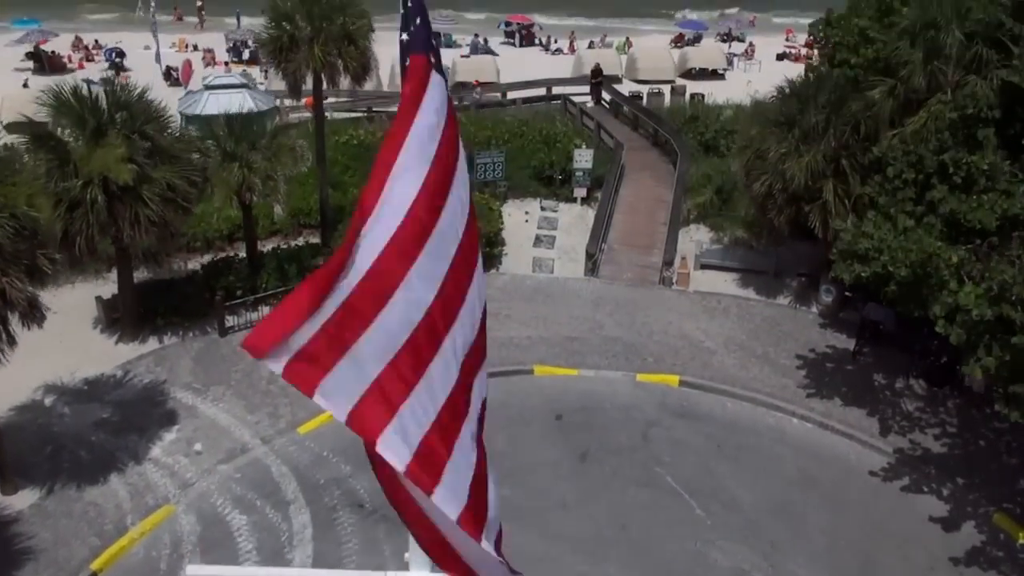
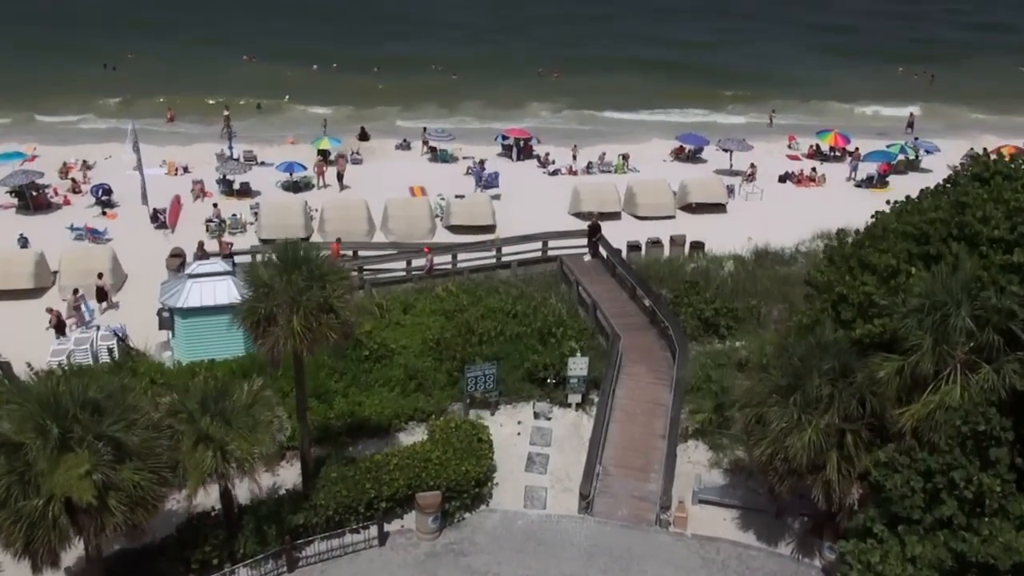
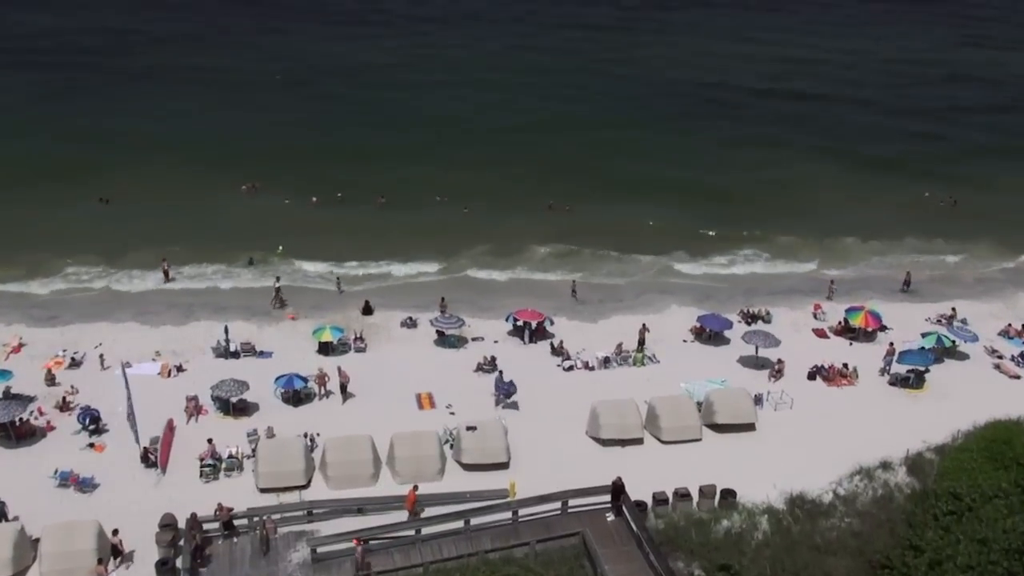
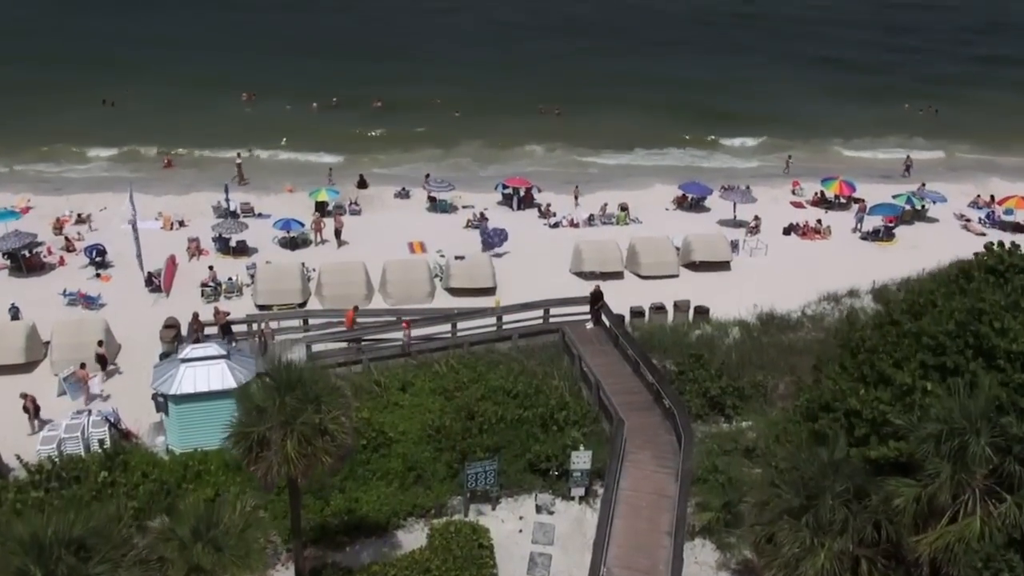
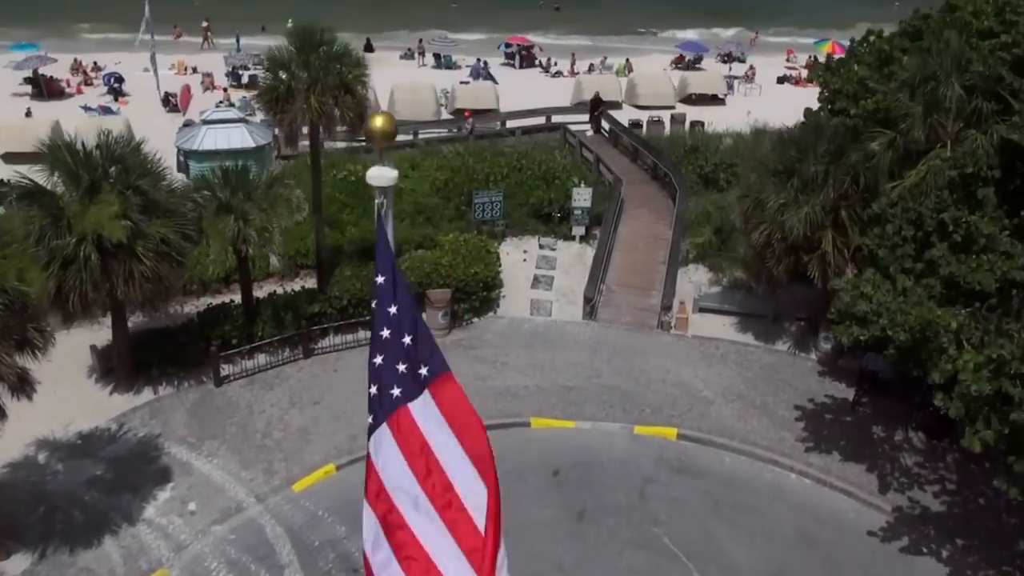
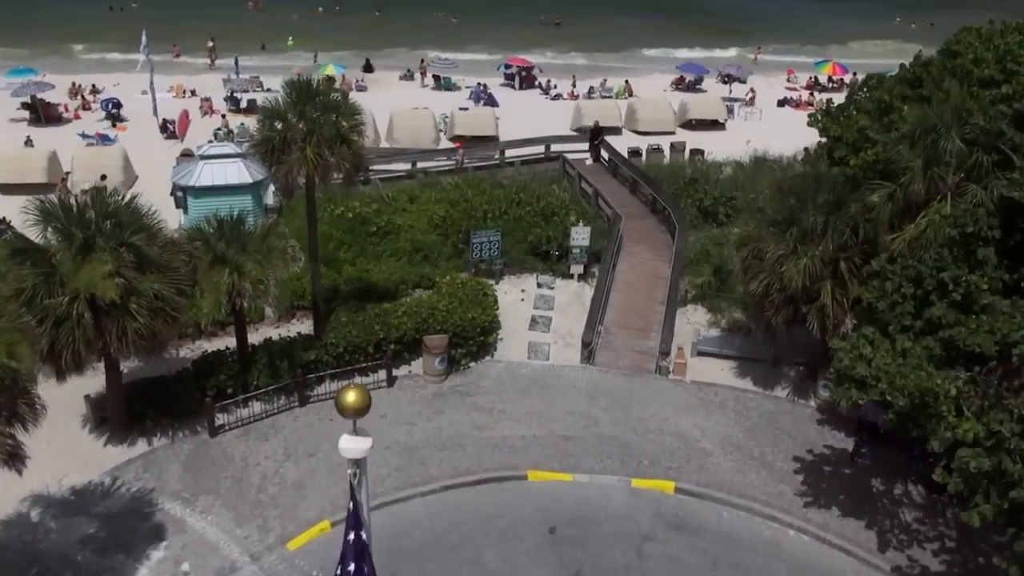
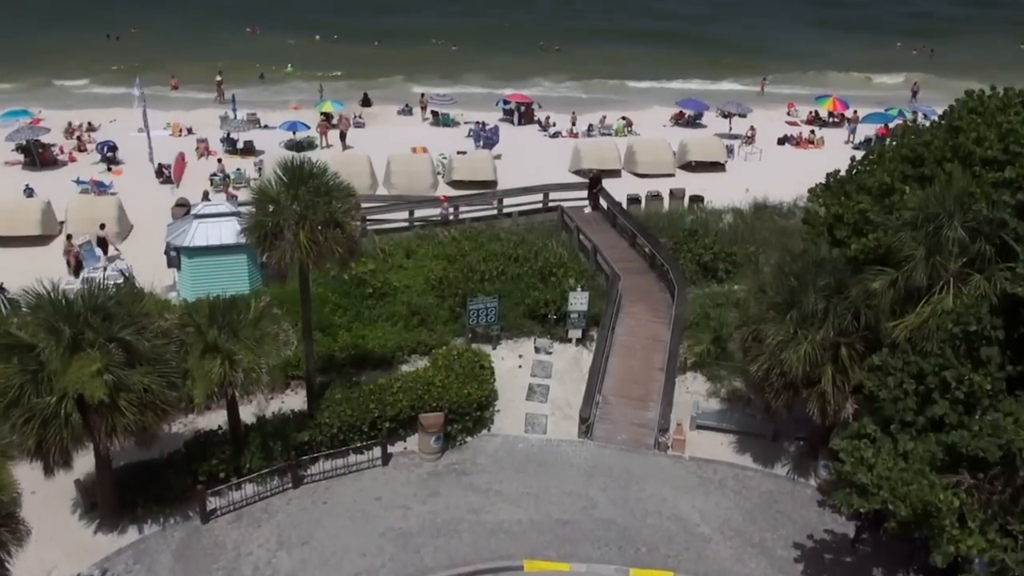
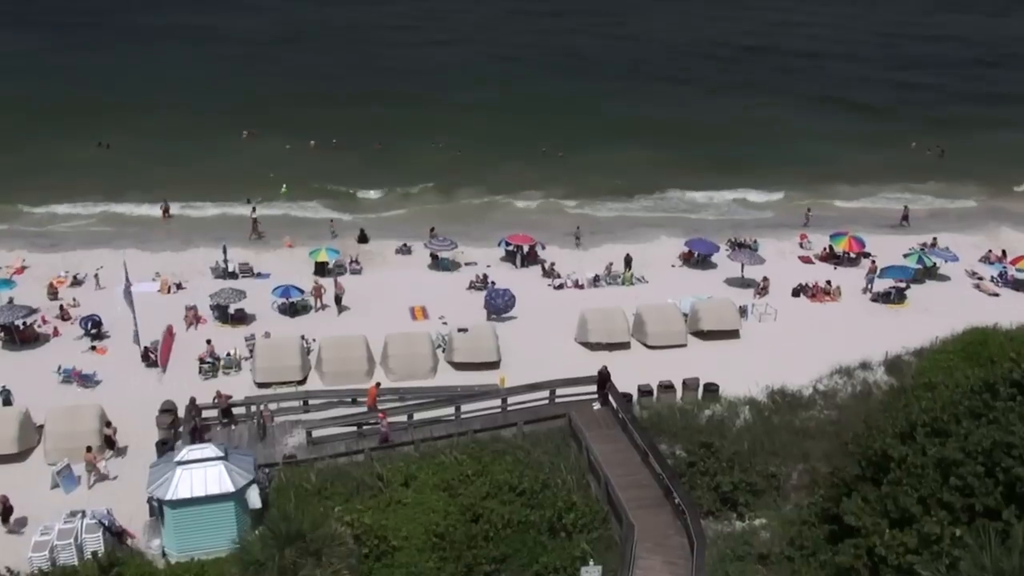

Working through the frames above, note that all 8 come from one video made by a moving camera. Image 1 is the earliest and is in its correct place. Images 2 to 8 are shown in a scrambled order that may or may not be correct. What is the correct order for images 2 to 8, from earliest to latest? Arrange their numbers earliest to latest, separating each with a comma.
5, 6, 7, 2, 4, 8, 3
